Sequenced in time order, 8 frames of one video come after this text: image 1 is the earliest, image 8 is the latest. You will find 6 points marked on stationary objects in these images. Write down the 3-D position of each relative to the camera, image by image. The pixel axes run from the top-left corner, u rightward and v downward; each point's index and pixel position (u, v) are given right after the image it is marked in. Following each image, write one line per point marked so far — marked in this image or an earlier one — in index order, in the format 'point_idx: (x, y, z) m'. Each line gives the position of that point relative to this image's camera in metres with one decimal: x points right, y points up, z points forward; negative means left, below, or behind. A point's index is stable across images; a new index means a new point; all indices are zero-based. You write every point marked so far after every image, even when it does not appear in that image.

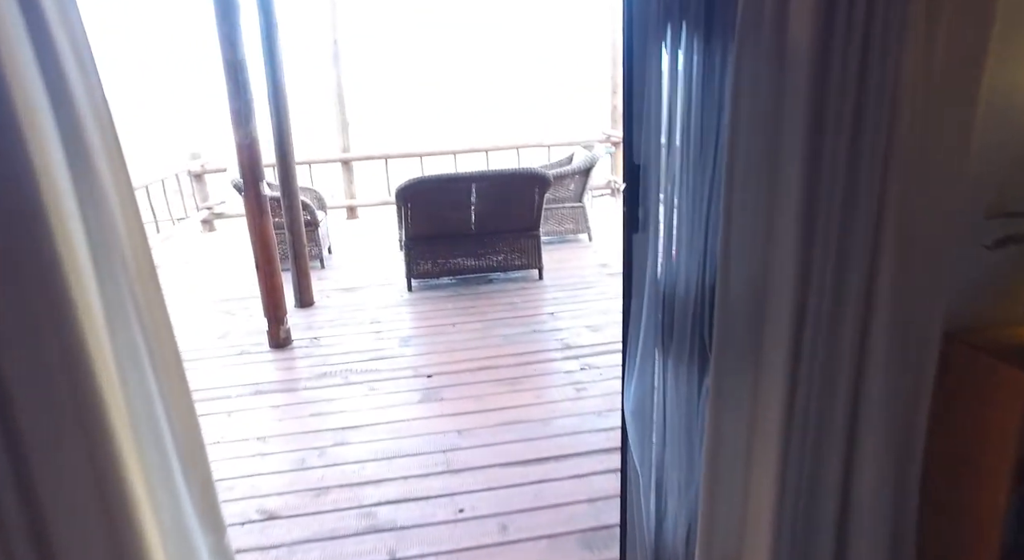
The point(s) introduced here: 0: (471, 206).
0: (-0.3, +0.5, +4.2) m
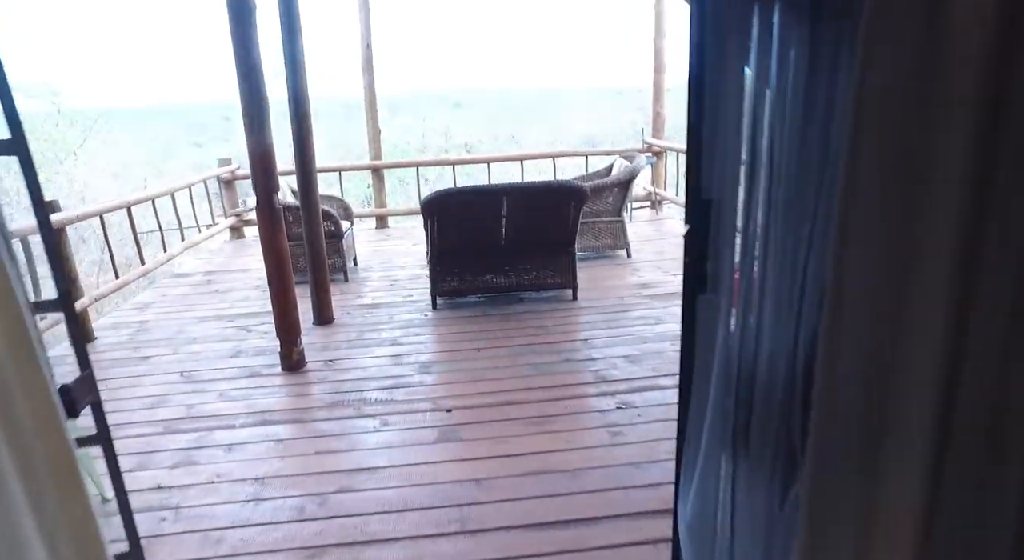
0: (-0.1, +0.3, +4.0) m
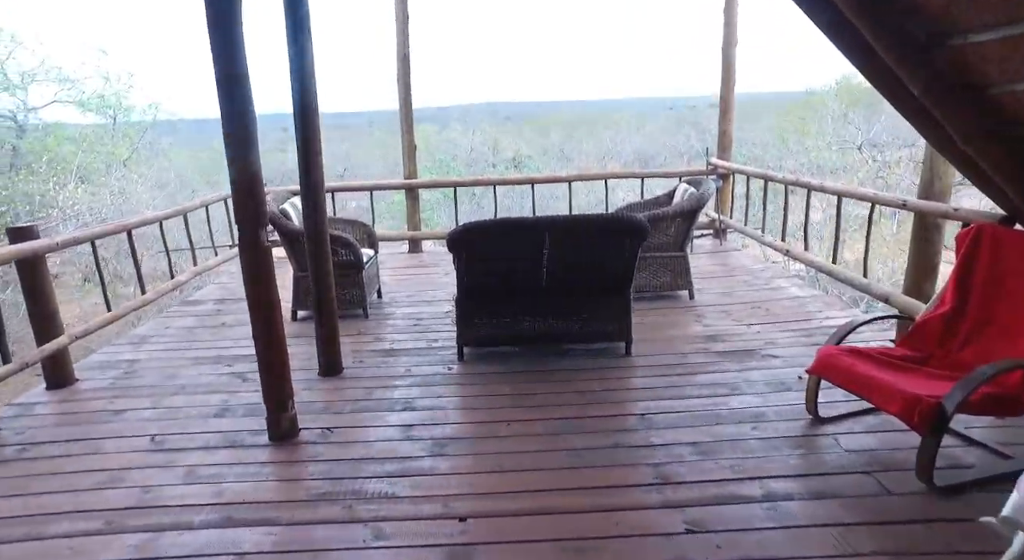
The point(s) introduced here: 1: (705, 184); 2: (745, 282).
0: (+0.2, +0.1, +3.3) m
1: (+1.3, +0.6, +4.4) m
2: (+1.7, 0.0, +4.8) m
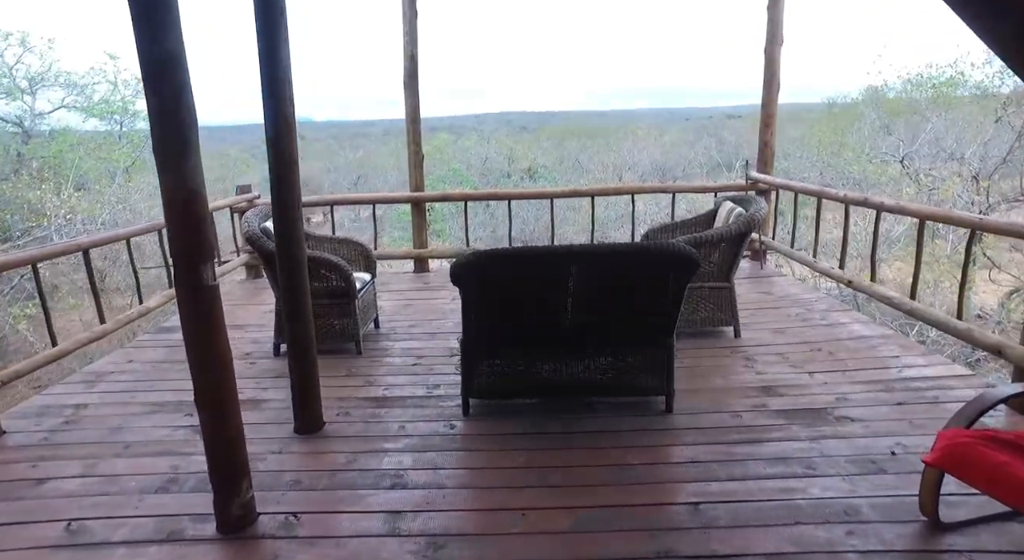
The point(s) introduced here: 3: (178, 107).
0: (+0.2, -0.1, +2.7) m
1: (+1.4, +0.4, +3.8) m
2: (+1.8, -0.2, +4.1) m
3: (-0.9, +0.5, +1.8) m
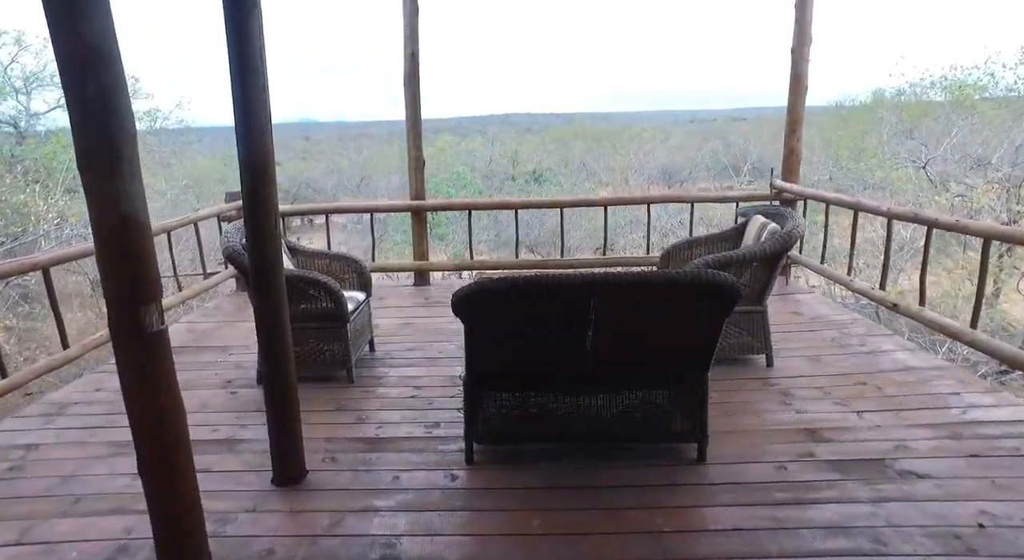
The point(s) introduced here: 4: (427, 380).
0: (+0.3, -0.2, +2.4) m
1: (+1.4, +0.3, +3.5) m
2: (+1.8, -0.3, +3.7) m
3: (-0.8, +0.4, +1.4) m
4: (-0.4, -0.5, +3.5) m
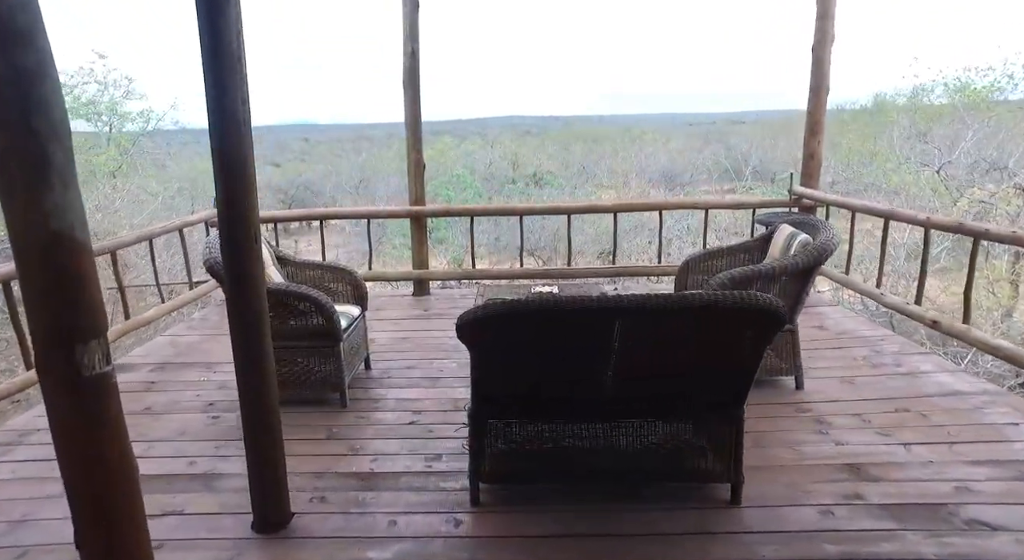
0: (+0.3, -0.2, +2.1) m
1: (+1.5, +0.2, +3.2) m
2: (+1.8, -0.4, +3.5) m
3: (-0.8, +0.3, +1.1) m
4: (-0.4, -0.6, +3.2) m
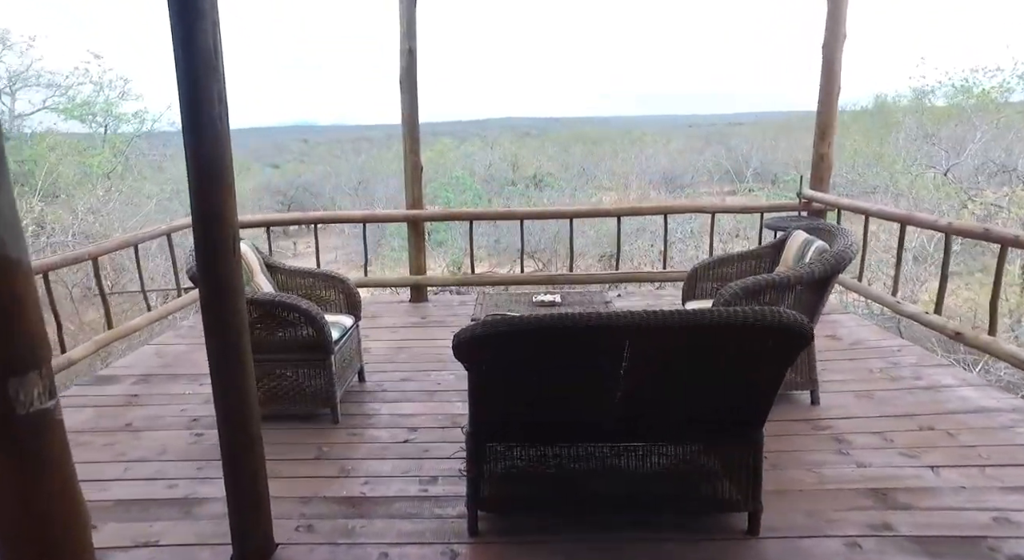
0: (+0.3, -0.3, +1.9) m
1: (+1.5, +0.2, +3.0) m
2: (+1.8, -0.5, +3.3) m
3: (-0.8, +0.3, +1.0) m
4: (-0.4, -0.6, +3.0) m
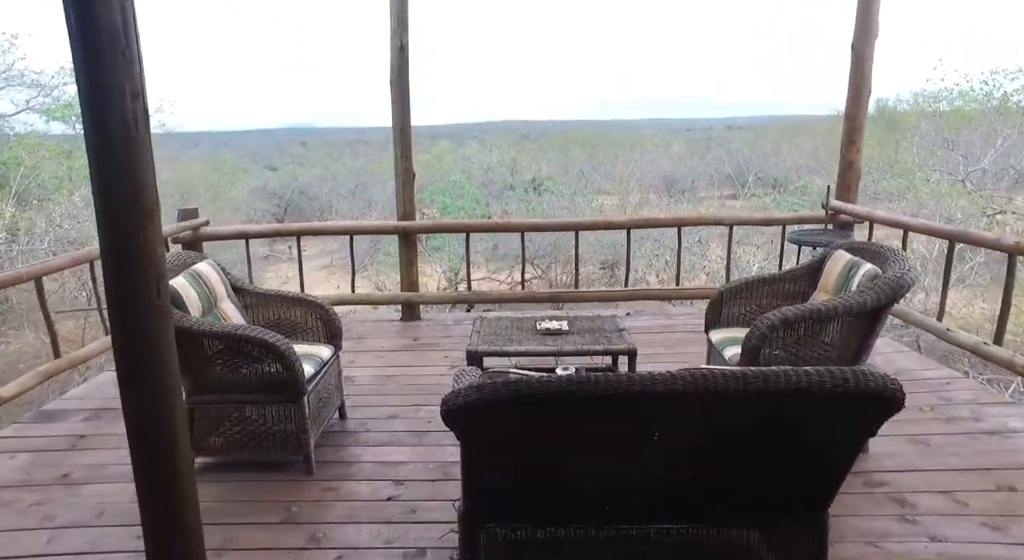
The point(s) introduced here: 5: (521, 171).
0: (+0.3, -0.4, +1.5) m
1: (+1.5, +0.1, +2.6) m
2: (+1.9, -0.6, +2.9) m
3: (-0.8, +0.2, +0.5) m
4: (-0.4, -0.7, +2.6) m
5: (+0.1, +1.6, +9.8) m
